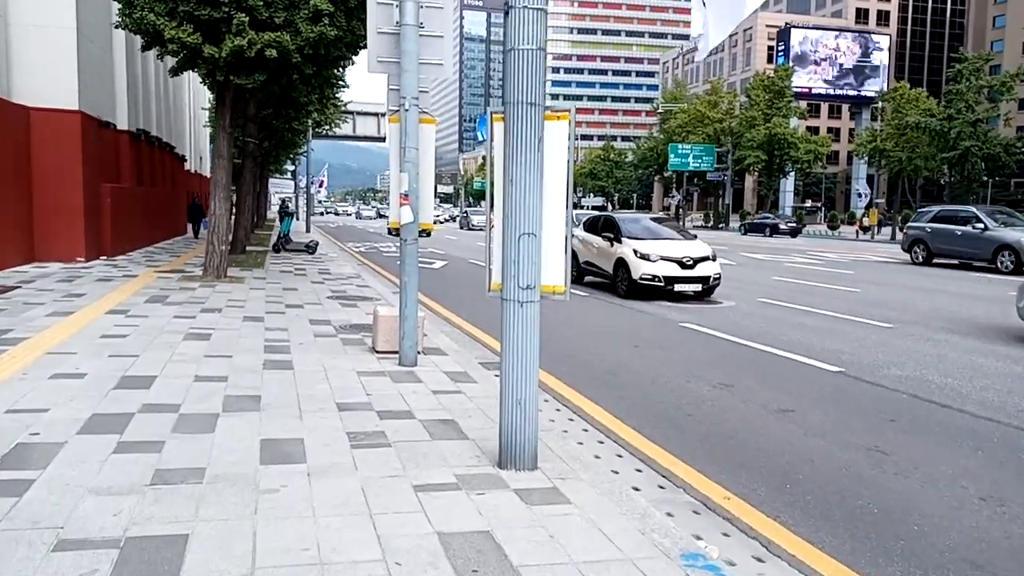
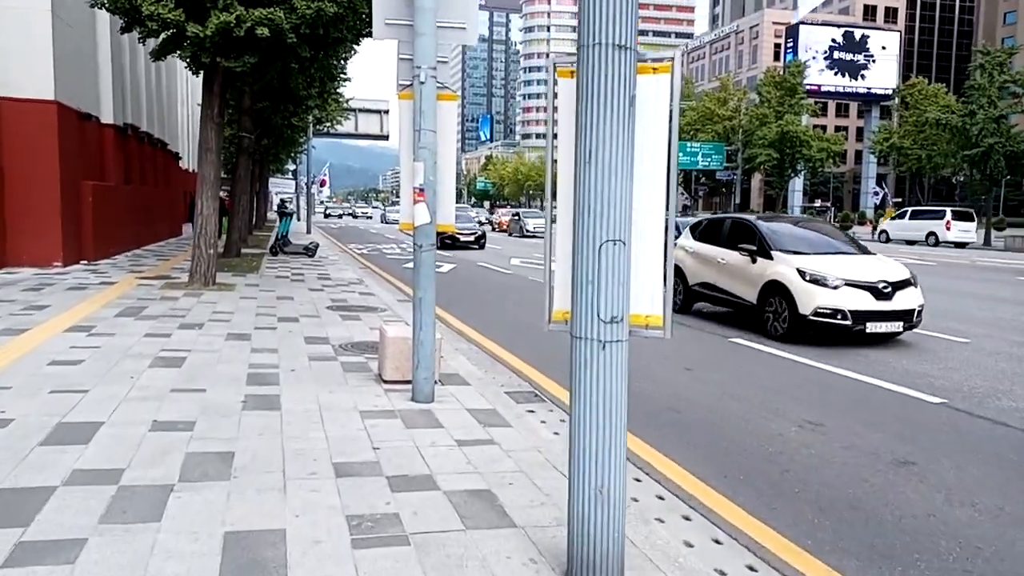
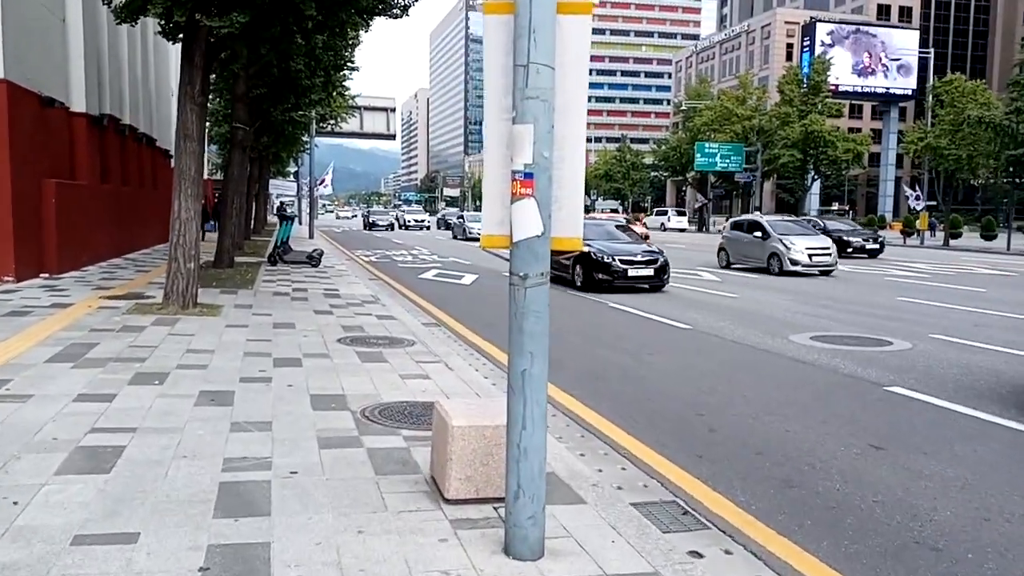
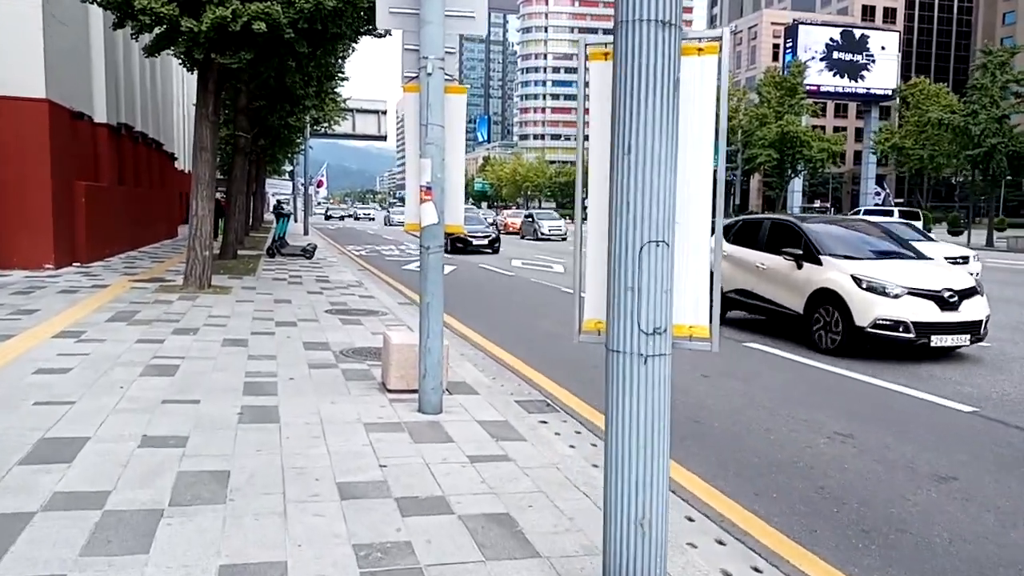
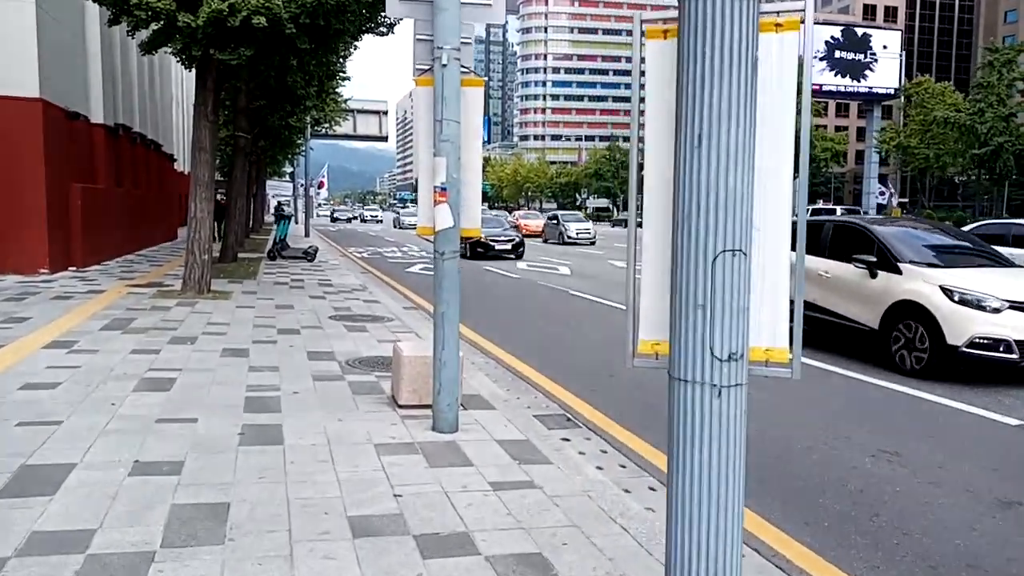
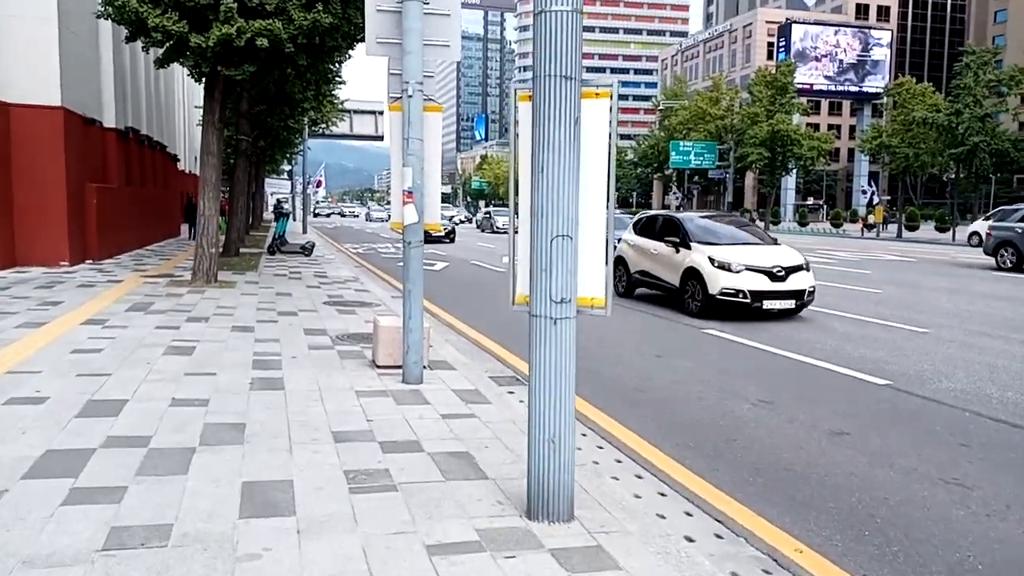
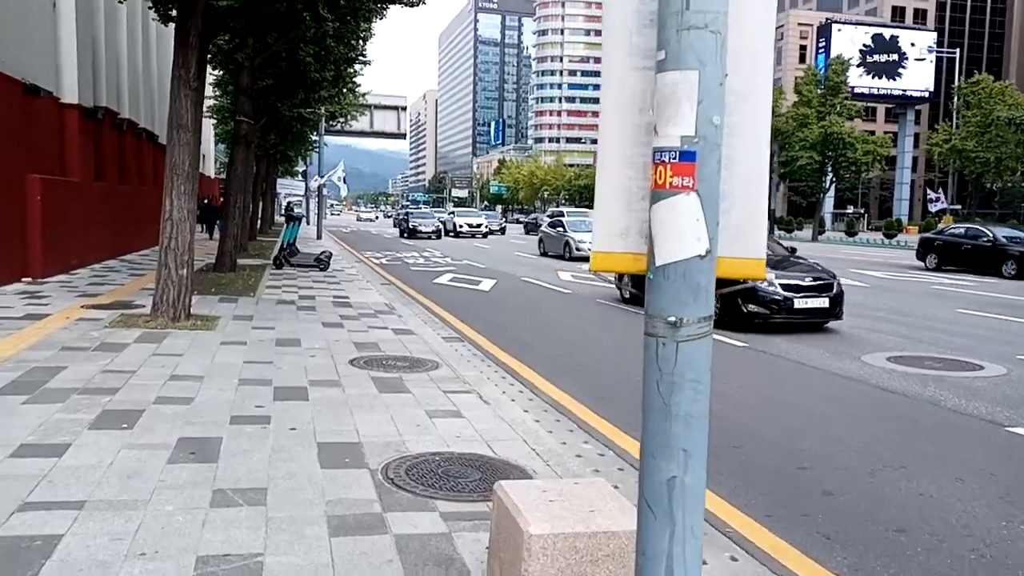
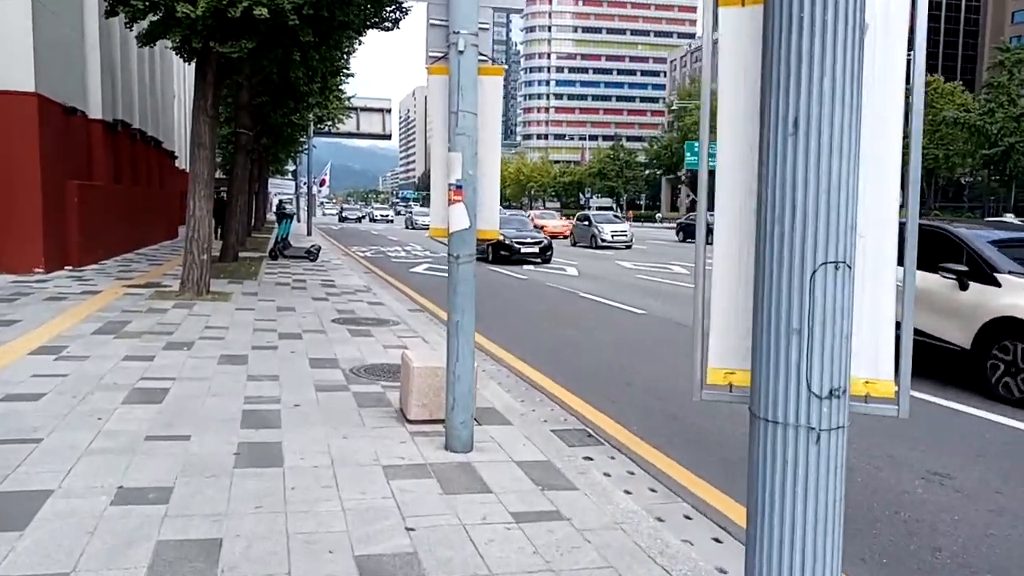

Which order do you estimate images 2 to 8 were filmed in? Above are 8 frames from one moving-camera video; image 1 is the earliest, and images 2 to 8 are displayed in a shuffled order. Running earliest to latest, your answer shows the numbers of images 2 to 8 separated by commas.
6, 2, 4, 5, 8, 3, 7
